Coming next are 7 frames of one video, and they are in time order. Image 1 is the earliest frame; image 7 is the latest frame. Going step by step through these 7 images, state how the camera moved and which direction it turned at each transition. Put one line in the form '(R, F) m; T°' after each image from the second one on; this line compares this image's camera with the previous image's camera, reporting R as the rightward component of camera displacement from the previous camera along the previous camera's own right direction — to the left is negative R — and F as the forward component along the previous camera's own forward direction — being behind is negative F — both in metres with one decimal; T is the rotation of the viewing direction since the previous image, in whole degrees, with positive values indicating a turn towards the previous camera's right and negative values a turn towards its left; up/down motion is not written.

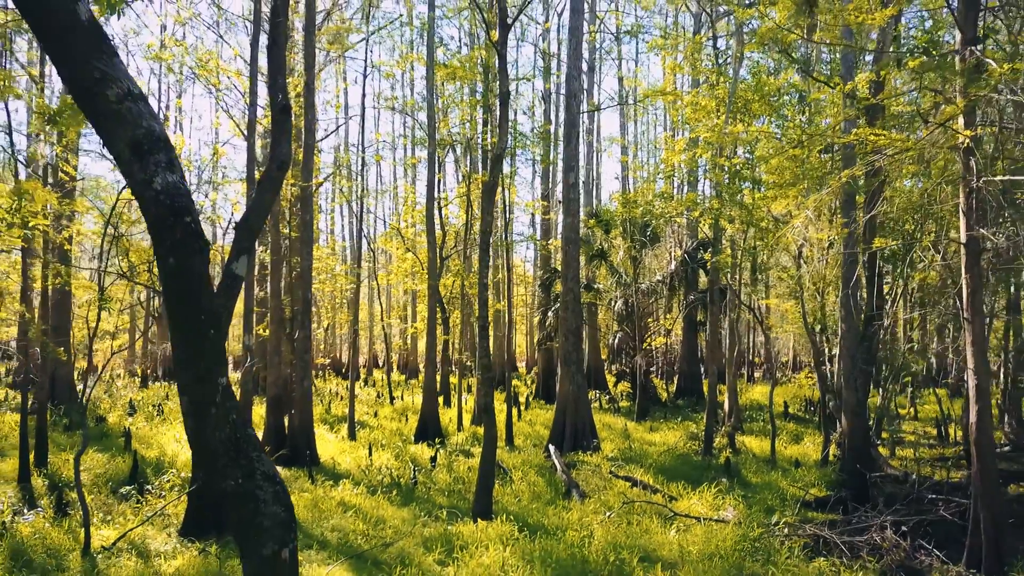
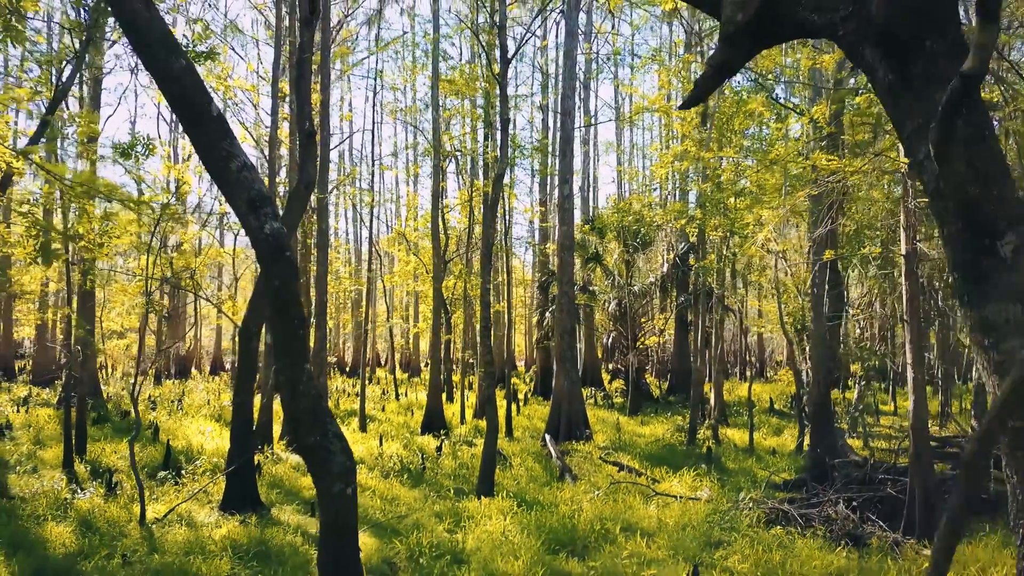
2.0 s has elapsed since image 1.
(0.0, -0.8) m; 0°
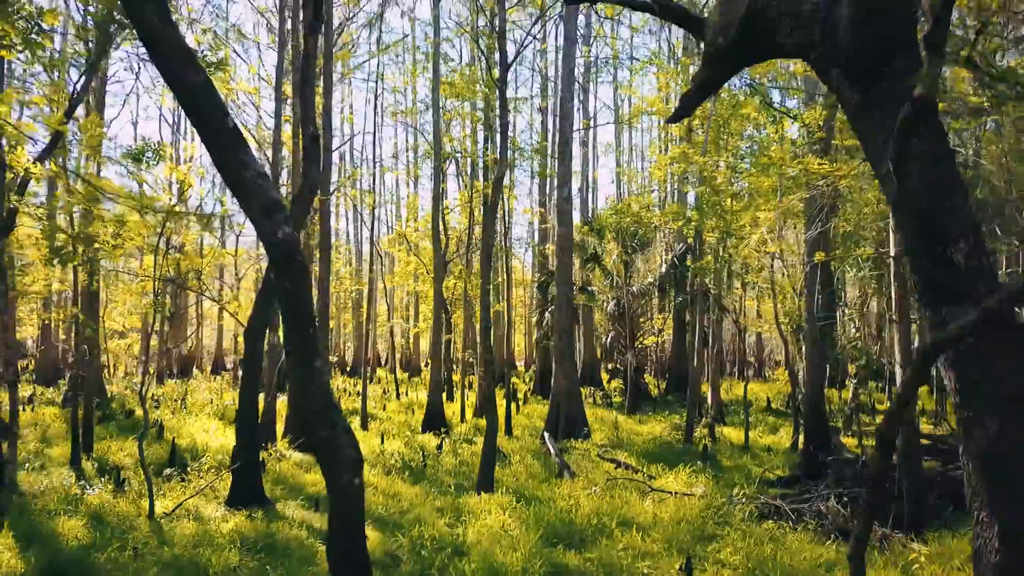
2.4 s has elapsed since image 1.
(0.0, -0.2) m; 0°
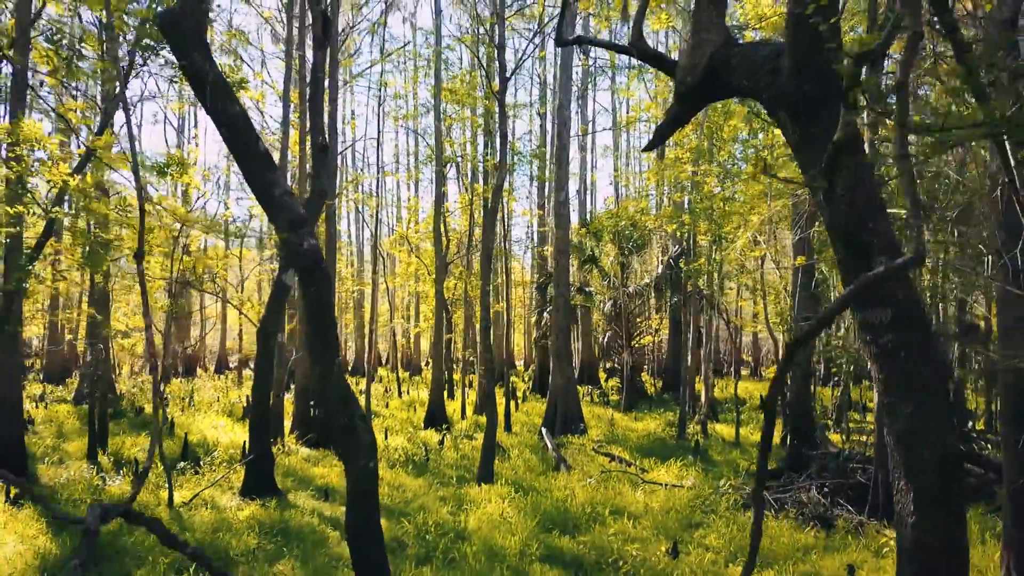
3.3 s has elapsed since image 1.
(0.0, -0.4) m; 0°
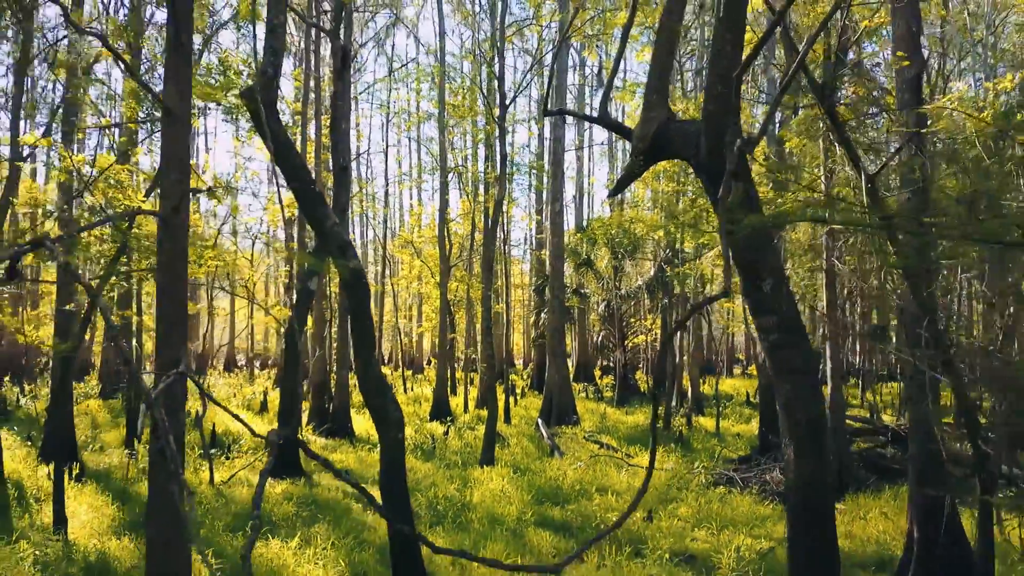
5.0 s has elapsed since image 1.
(0.0, -0.9) m; 0°
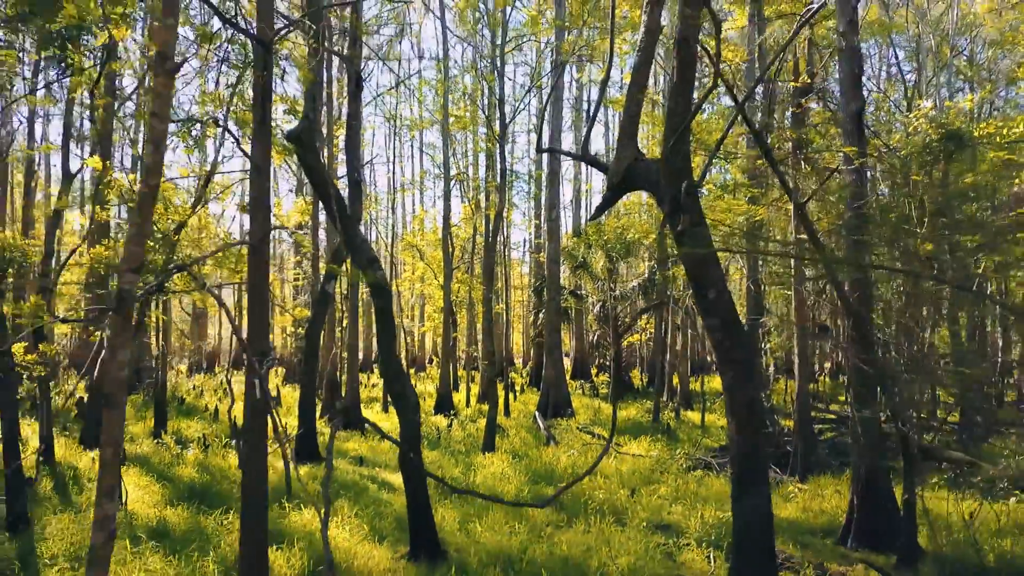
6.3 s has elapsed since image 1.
(0.0, -0.8) m; 0°
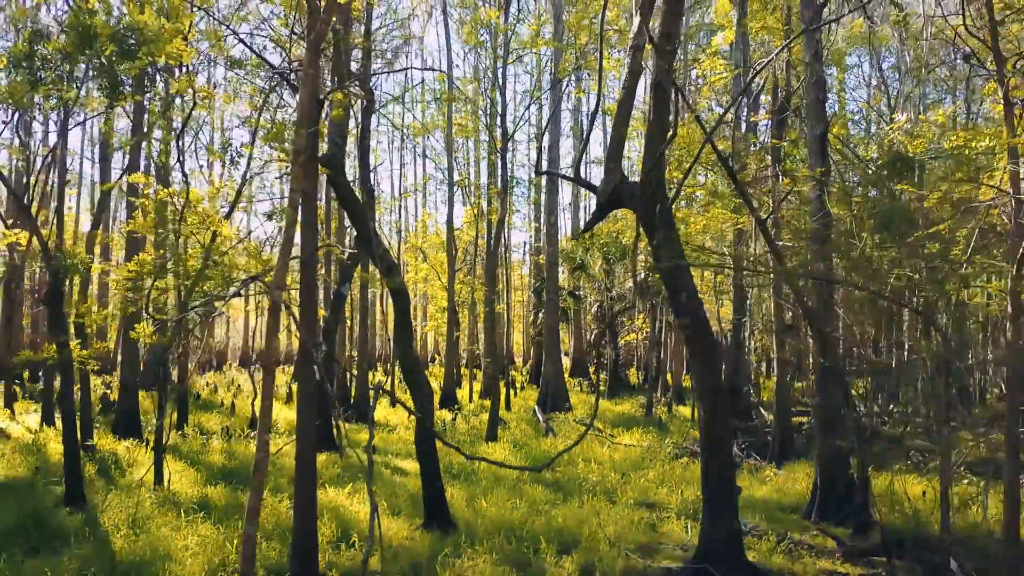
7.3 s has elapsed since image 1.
(0.0, -0.7) m; 0°
